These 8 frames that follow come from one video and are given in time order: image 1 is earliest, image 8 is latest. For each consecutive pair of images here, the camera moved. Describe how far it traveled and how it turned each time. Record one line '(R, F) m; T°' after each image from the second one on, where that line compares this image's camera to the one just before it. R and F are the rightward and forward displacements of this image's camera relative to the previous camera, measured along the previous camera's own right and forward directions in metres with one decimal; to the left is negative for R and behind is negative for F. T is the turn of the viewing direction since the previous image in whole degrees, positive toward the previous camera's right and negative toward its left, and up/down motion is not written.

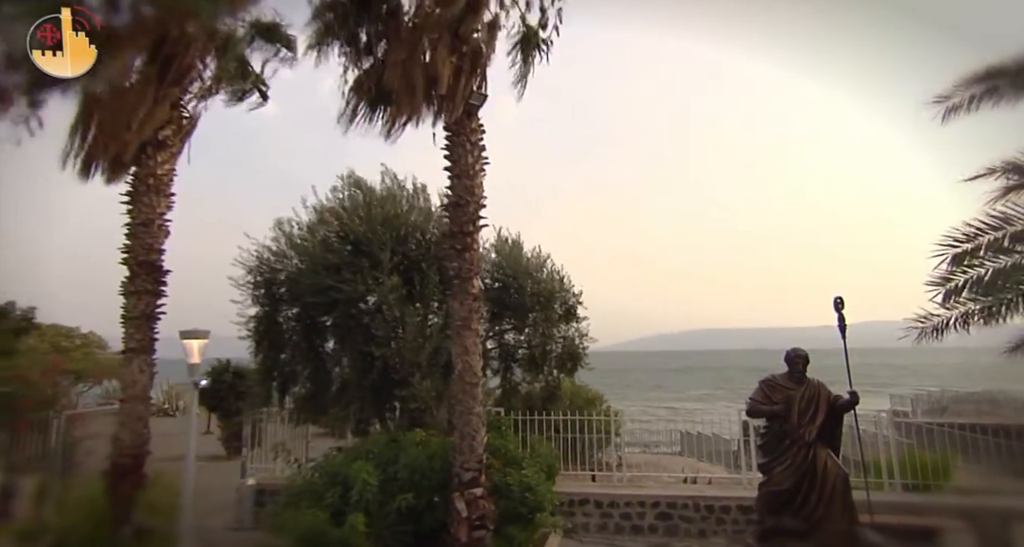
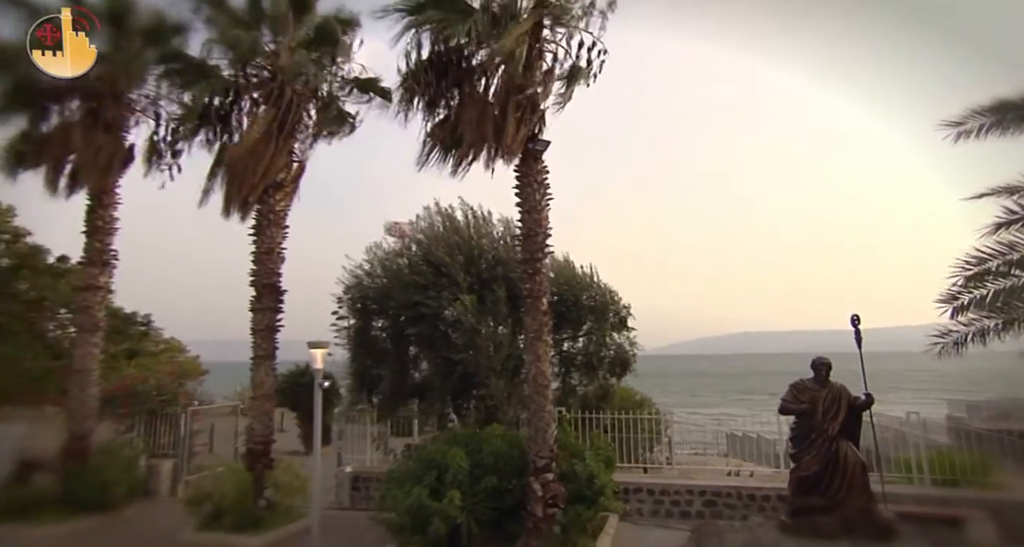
(-0.3, -1.3) m; -4°
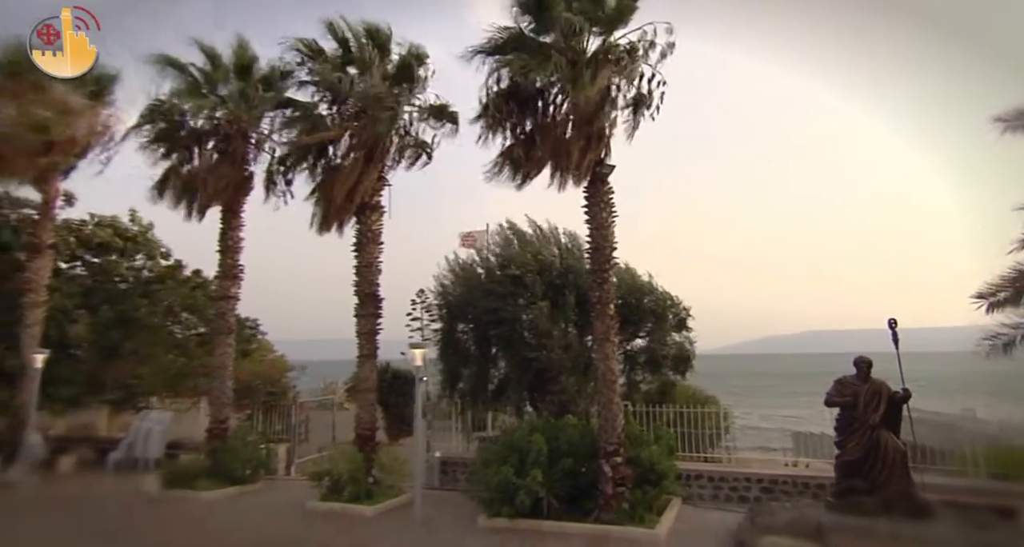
(-0.2, -1.3) m; -6°
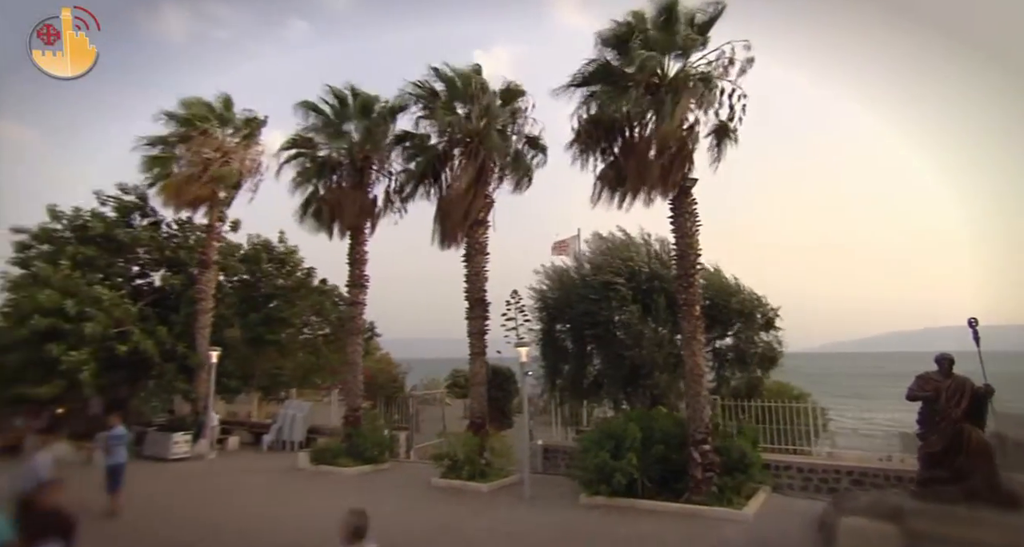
(-0.1, -1.2) m; -8°
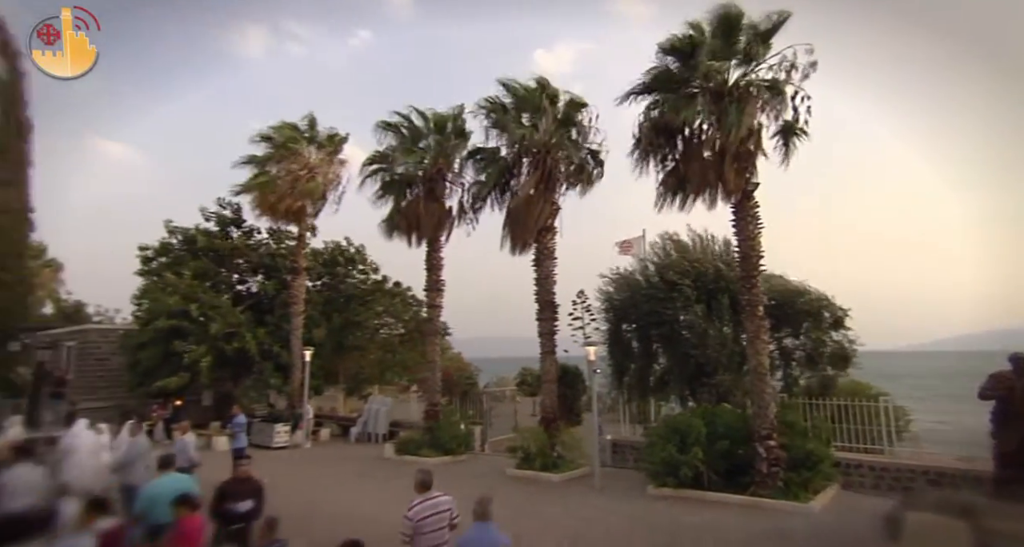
(0.0, -0.7) m; -6°
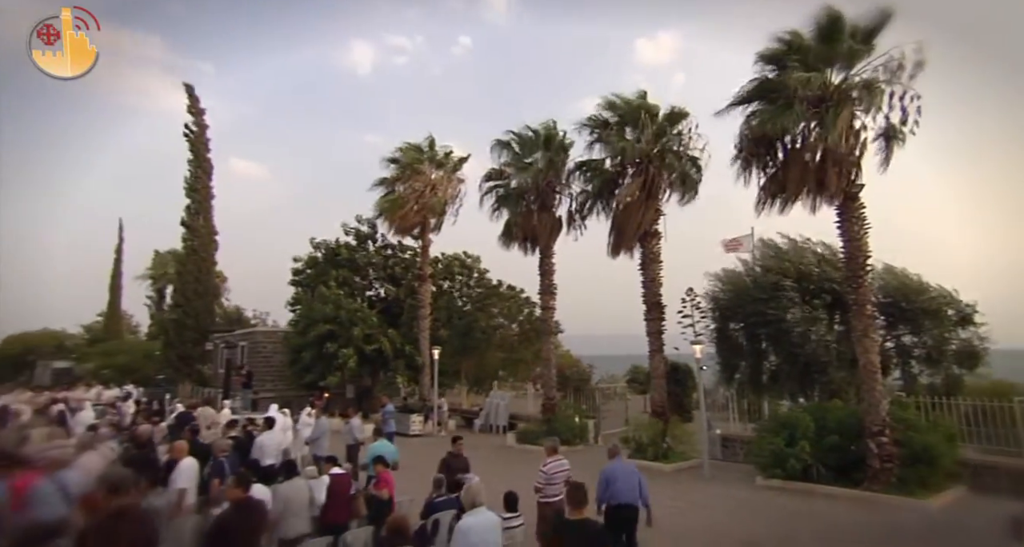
(0.0, -1.1) m; -10°
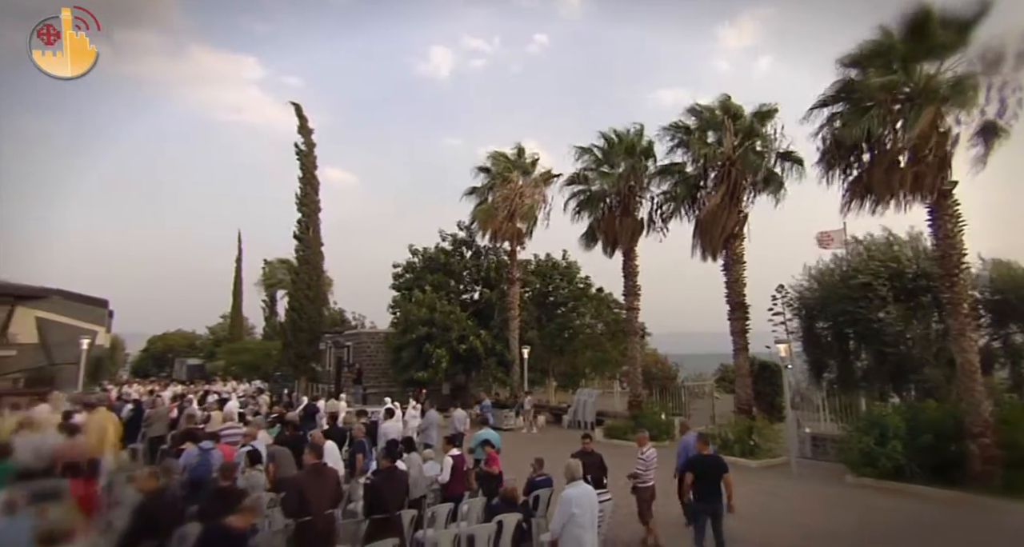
(0.0, -0.8) m; -8°
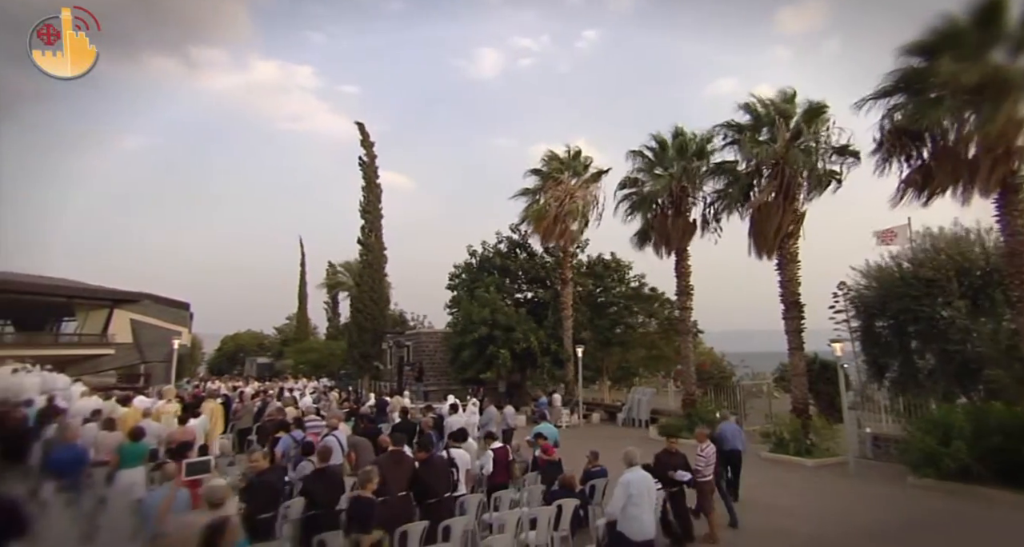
(0.0, -0.4) m; -5°
